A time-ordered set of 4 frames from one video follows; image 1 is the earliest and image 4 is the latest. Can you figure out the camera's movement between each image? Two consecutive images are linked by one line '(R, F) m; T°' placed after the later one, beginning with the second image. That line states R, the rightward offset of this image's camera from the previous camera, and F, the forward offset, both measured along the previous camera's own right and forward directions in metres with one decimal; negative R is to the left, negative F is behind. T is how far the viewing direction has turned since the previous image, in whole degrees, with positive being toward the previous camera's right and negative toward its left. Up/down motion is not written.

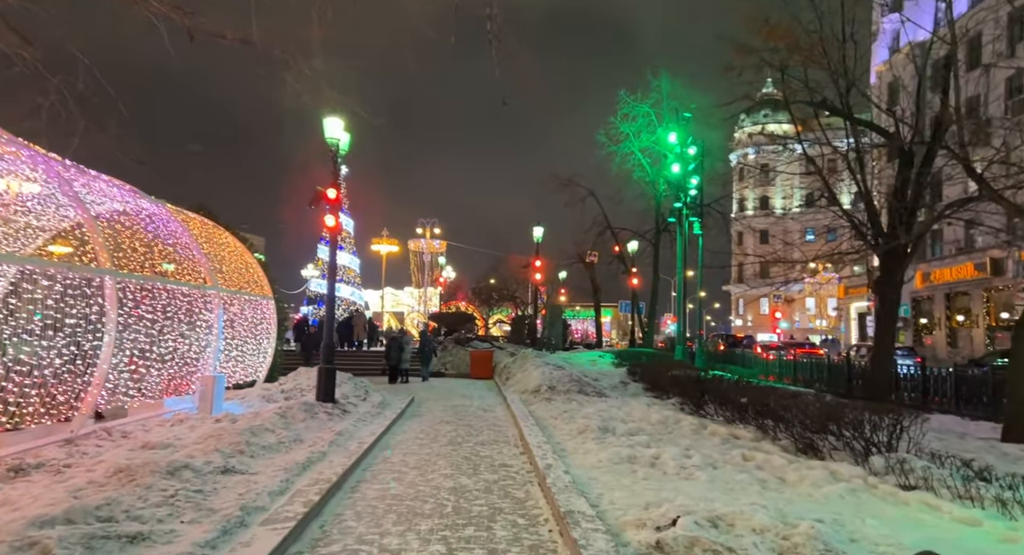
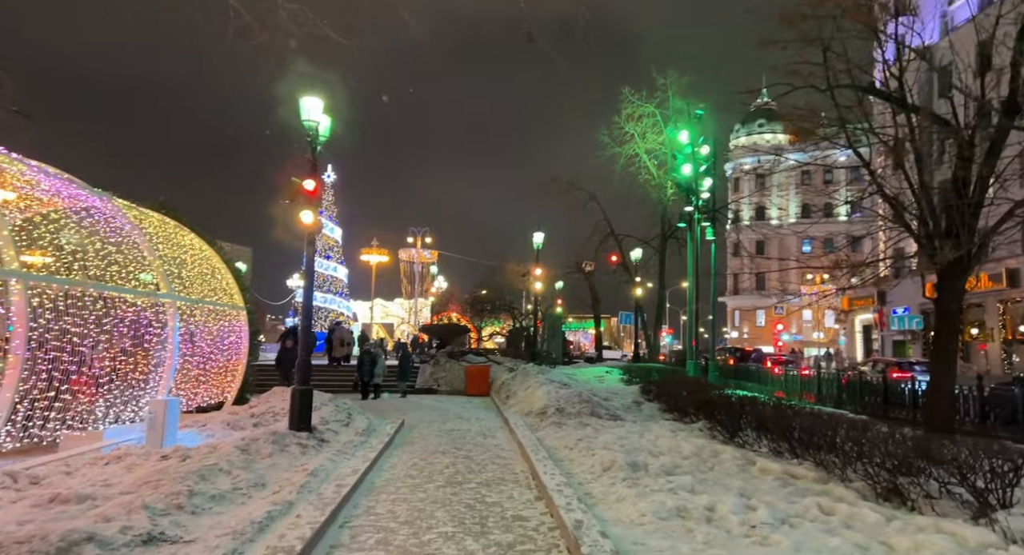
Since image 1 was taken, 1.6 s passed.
(-0.3, +1.8) m; +1°
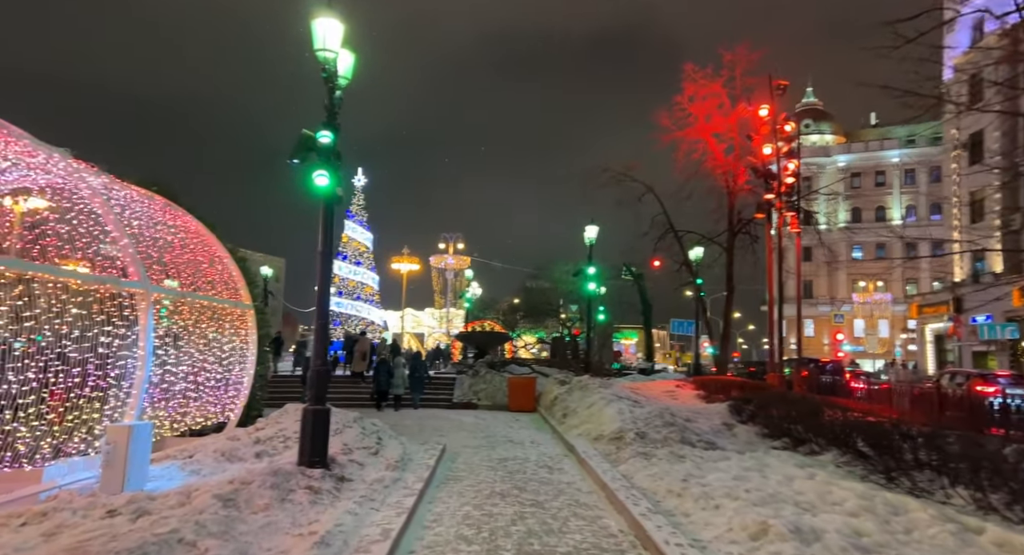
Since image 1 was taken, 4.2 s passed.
(-0.6, +2.8) m; -2°
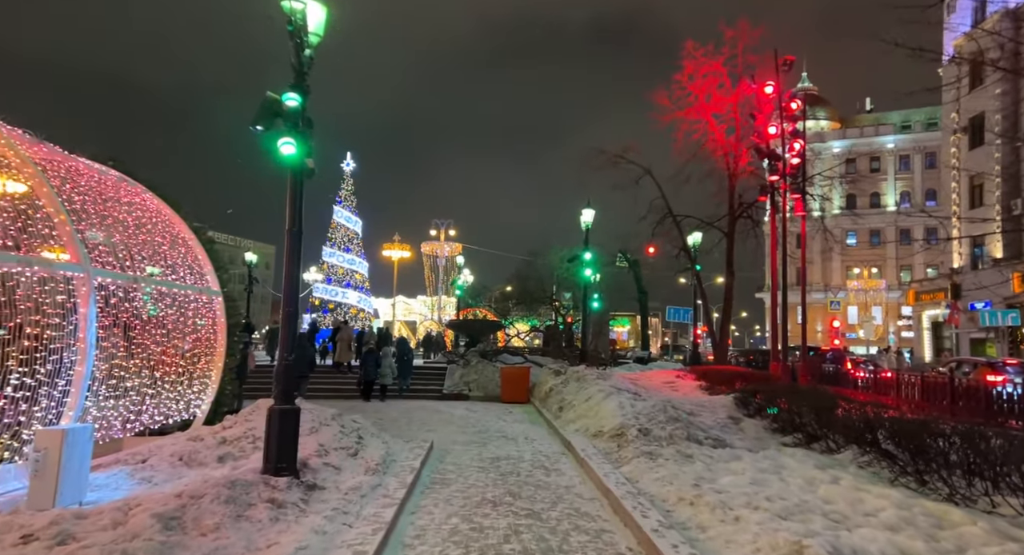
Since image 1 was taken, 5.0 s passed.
(0.0, +0.9) m; +1°
